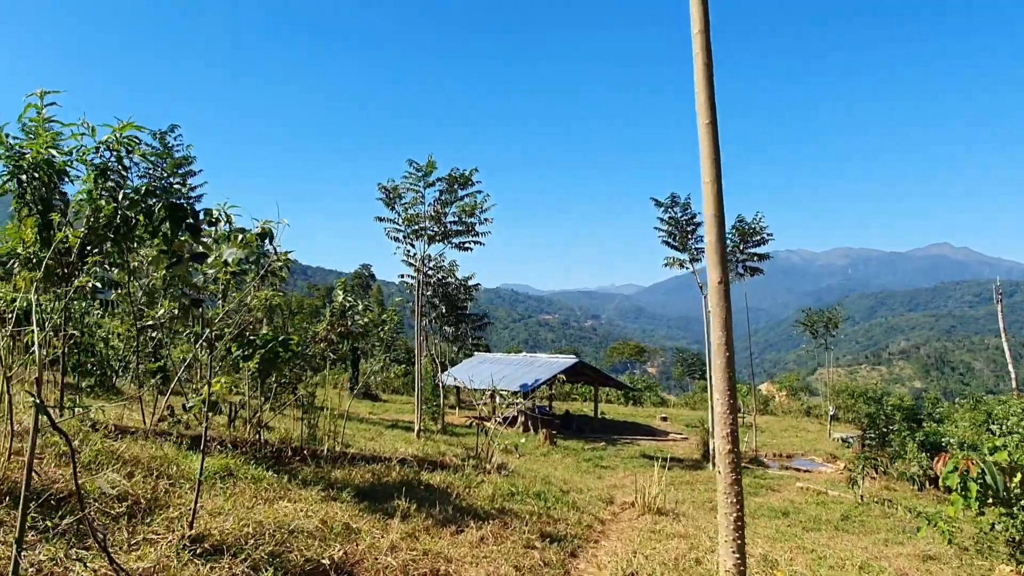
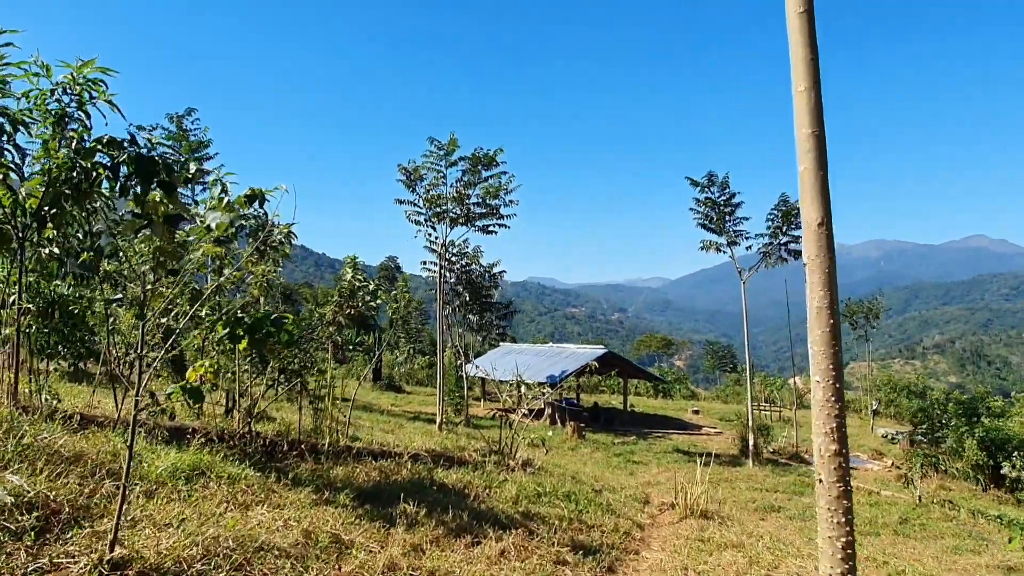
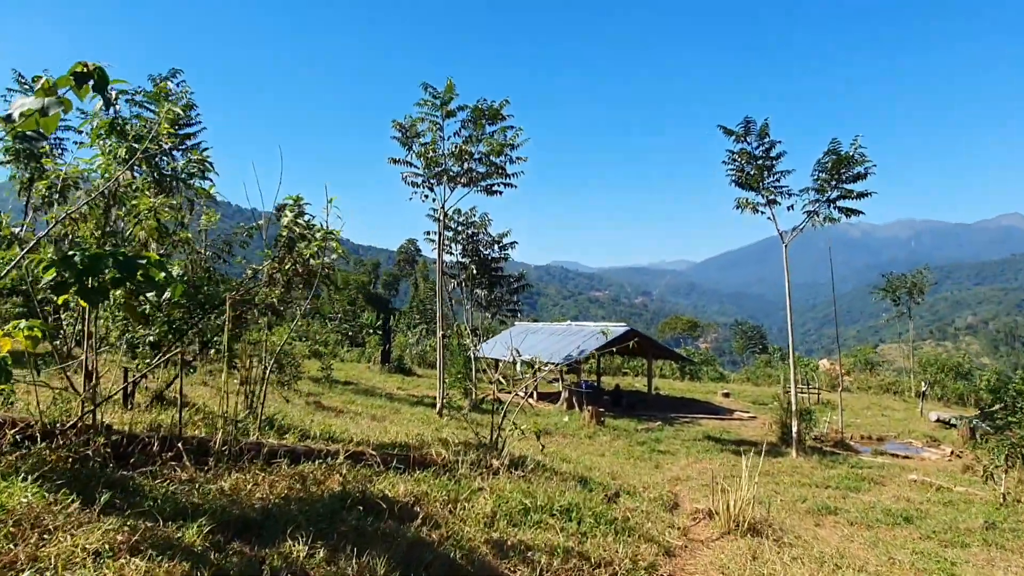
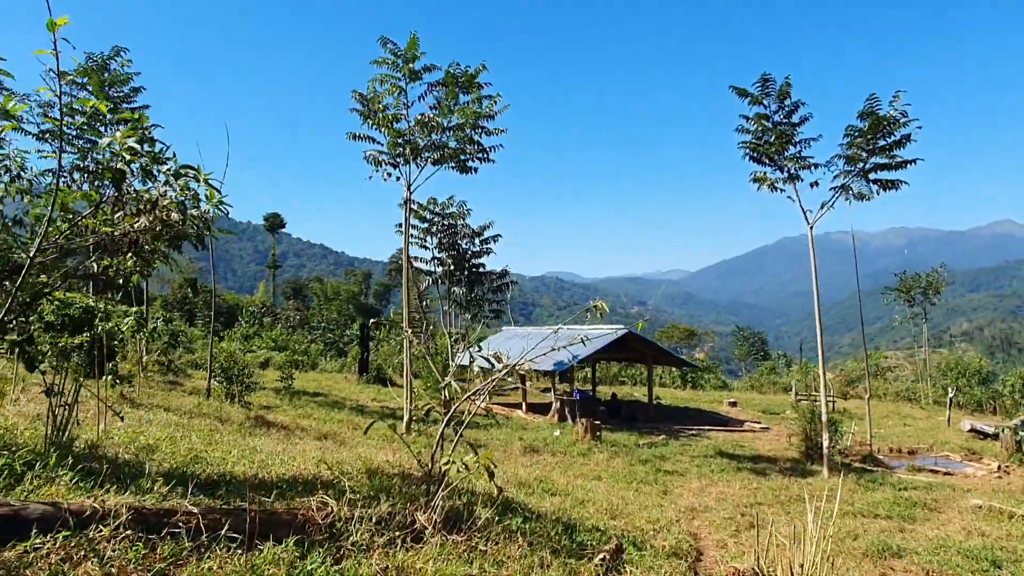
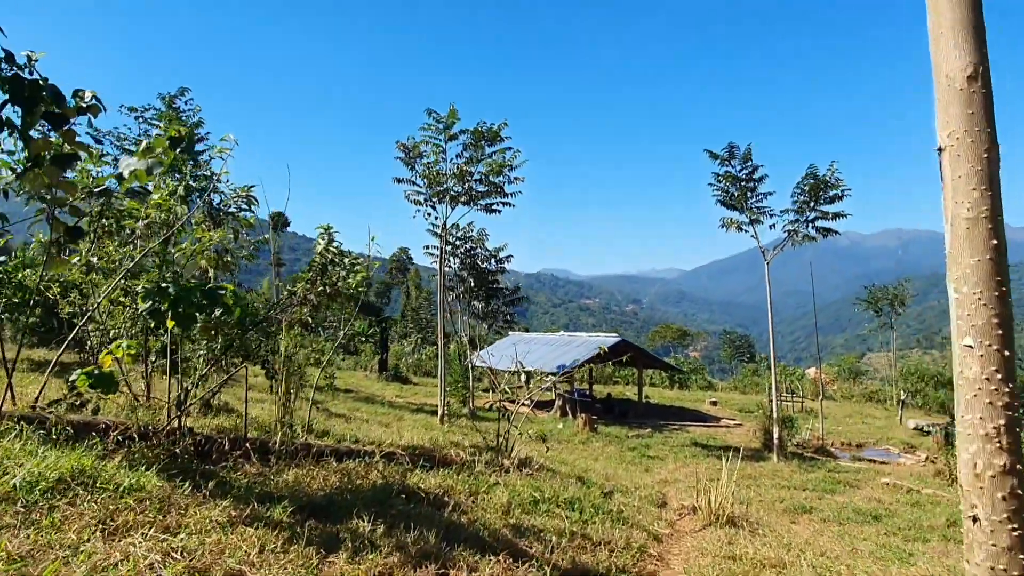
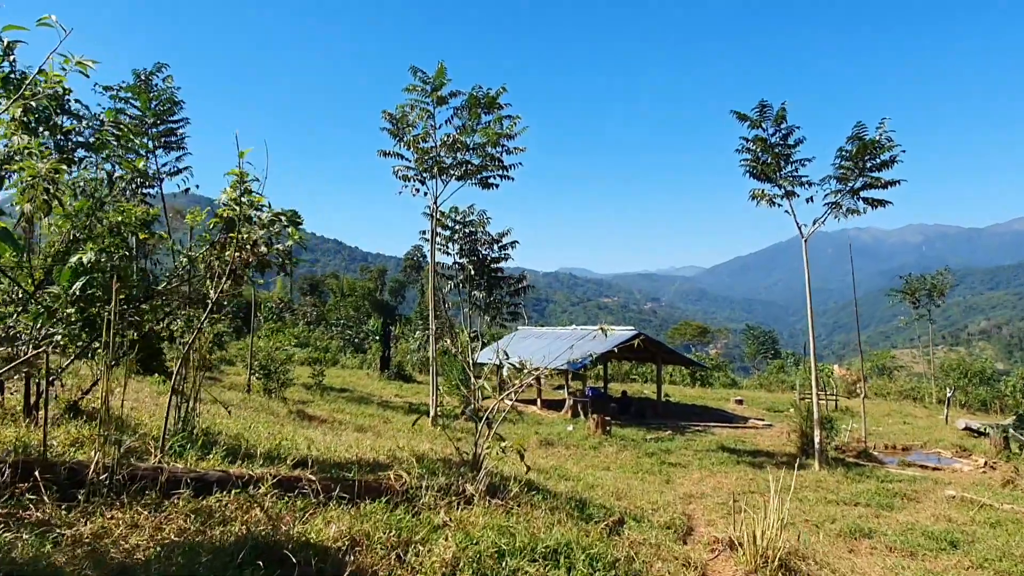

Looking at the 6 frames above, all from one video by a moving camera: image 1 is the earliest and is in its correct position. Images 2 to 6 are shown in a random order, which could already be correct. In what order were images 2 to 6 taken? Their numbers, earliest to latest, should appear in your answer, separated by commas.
2, 5, 3, 6, 4
